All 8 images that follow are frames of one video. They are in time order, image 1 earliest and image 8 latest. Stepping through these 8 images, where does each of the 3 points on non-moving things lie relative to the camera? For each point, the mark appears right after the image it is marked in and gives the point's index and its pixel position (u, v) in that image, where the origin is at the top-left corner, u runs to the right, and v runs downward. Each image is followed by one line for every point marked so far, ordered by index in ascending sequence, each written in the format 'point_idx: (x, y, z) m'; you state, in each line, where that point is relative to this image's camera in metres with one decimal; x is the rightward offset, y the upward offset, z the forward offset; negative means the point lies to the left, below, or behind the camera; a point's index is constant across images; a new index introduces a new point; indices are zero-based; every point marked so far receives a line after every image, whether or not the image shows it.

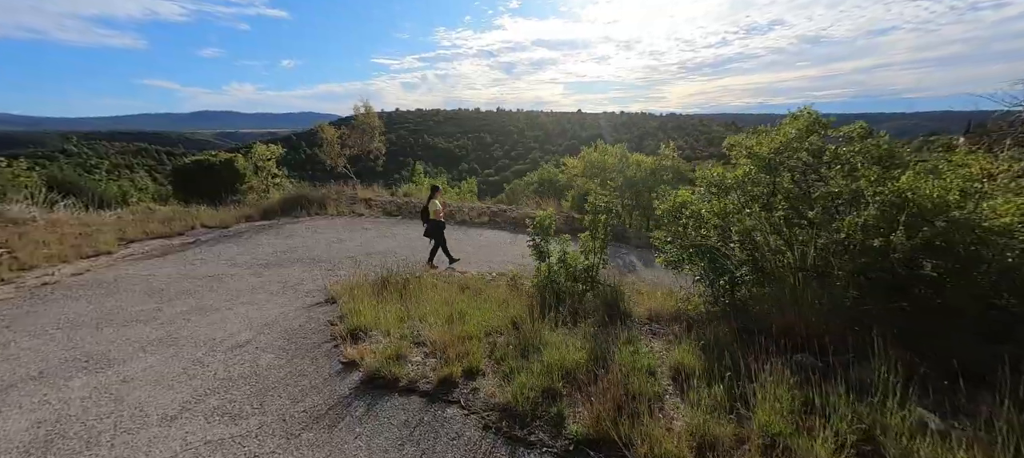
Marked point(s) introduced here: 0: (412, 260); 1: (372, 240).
0: (-2.1, -0.7, +7.4) m
1: (-3.5, -0.3, +8.8) m
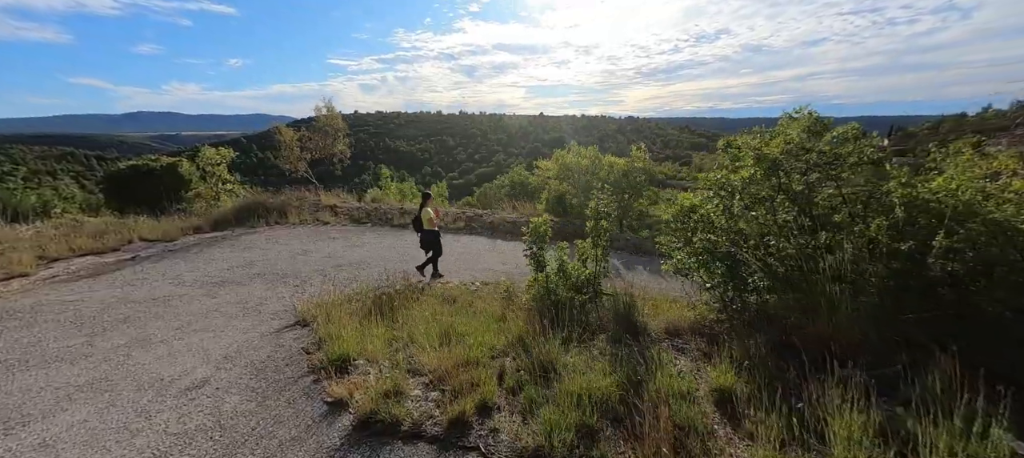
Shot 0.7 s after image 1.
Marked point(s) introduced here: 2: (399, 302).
0: (-2.4, -0.9, +6.9) m
1: (-3.9, -0.5, +8.1) m
2: (-1.5, -1.0, +4.7) m
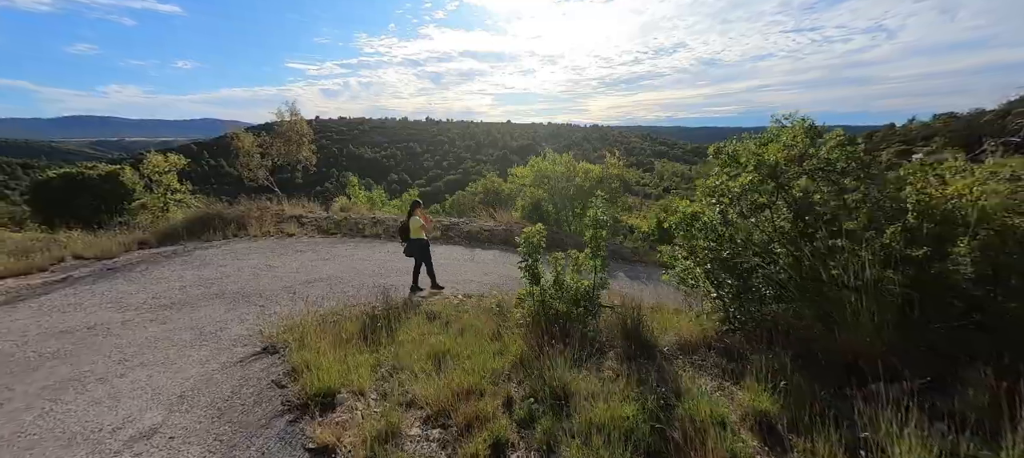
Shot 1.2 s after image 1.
0: (-2.7, -1.1, +6.5) m
1: (-4.3, -0.7, +7.6) m
2: (-1.6, -1.2, +4.3) m
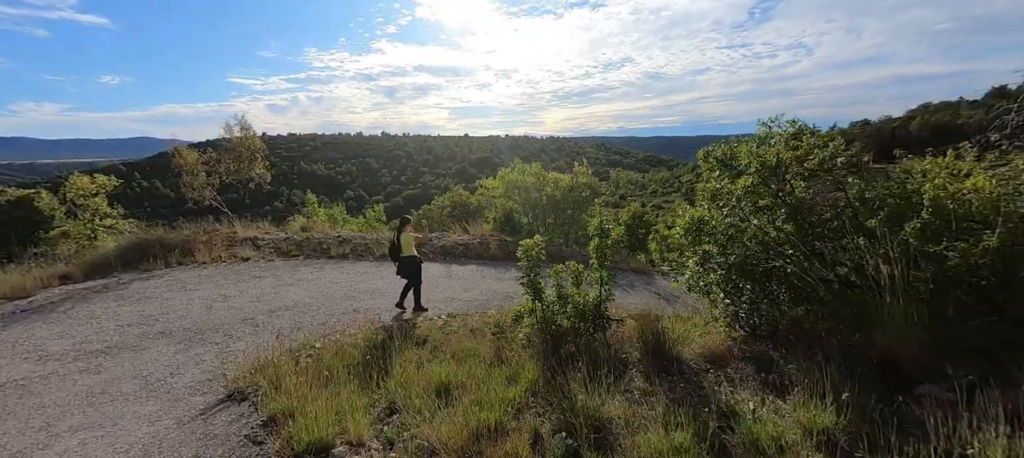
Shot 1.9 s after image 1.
0: (-2.9, -1.4, +5.9) m
1: (-4.6, -1.2, +6.8) m
2: (-1.6, -1.4, +3.8) m
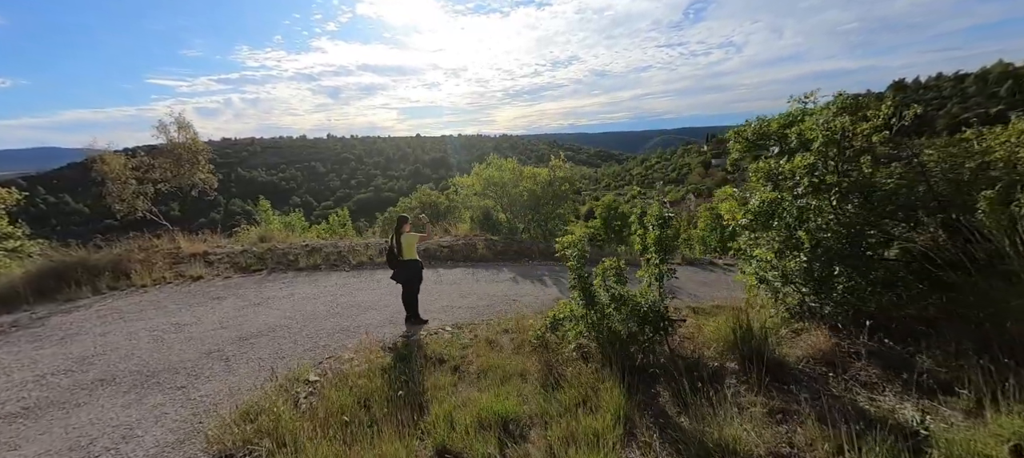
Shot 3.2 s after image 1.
0: (-2.6, -1.5, +5.0) m
1: (-4.4, -1.4, +5.8) m
2: (-1.1, -1.4, +3.1) m
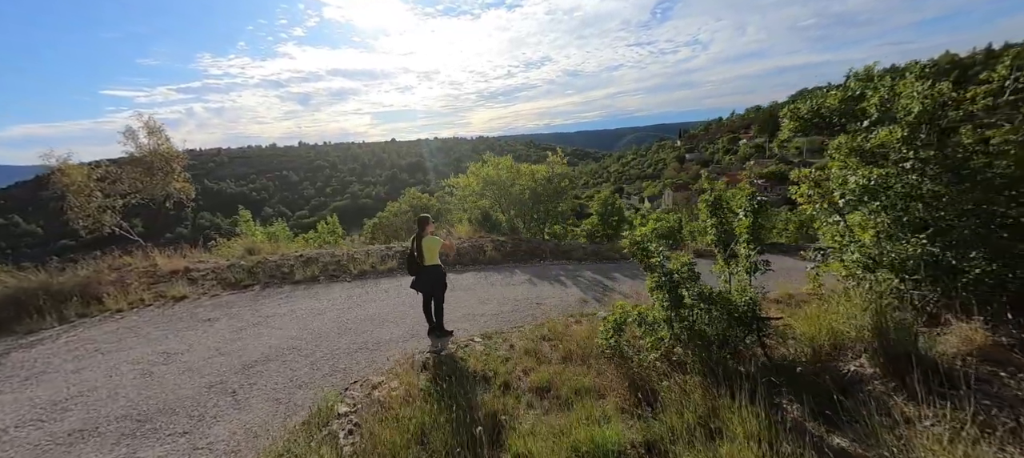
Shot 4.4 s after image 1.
0: (-2.1, -1.6, +4.4) m
1: (-3.9, -1.5, +5.1) m
2: (-0.5, -1.4, +2.6) m
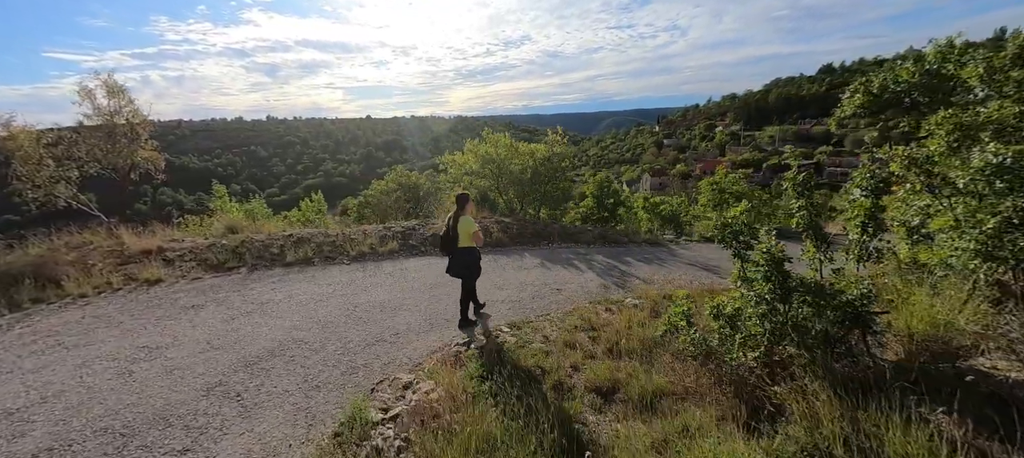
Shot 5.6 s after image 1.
0: (-1.6, -1.3, +3.9) m
1: (-3.5, -1.2, +4.5) m
2: (+0.1, -1.3, +2.2) m
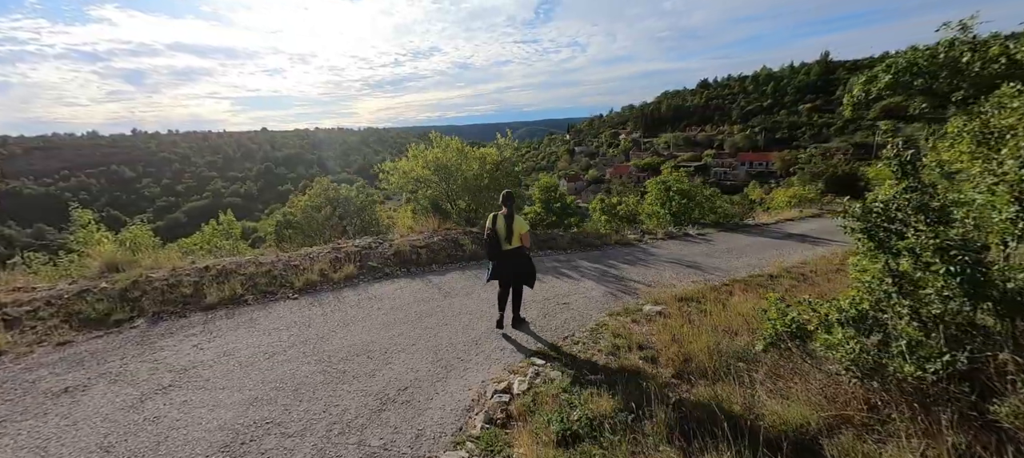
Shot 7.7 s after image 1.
0: (-1.1, -1.5, +2.8) m
1: (-3.1, -1.5, +2.9) m
2: (+0.9, -1.3, +1.4) m
